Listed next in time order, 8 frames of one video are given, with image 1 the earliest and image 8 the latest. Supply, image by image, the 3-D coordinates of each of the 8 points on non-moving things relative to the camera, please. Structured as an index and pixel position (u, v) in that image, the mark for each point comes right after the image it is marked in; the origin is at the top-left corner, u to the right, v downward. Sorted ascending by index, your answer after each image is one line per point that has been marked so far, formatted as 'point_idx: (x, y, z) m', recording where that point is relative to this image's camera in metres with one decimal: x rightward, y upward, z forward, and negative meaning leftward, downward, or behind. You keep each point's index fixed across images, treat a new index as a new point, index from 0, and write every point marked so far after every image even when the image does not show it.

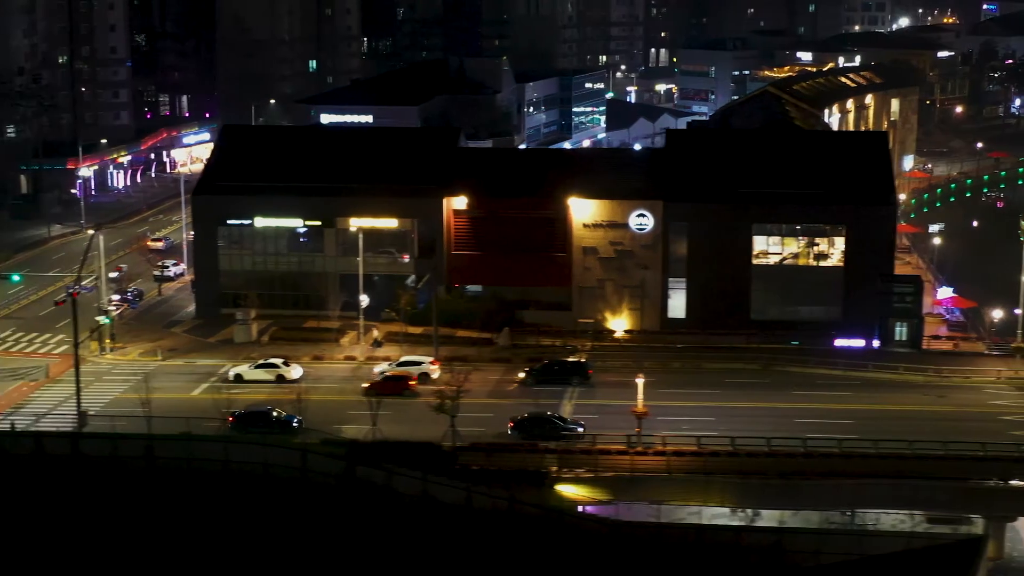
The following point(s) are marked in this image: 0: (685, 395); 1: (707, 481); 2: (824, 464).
0: (+2.0, -1.2, +16.4) m
1: (+1.8, -1.8, +13.6) m
2: (+3.0, -1.7, +13.6) m
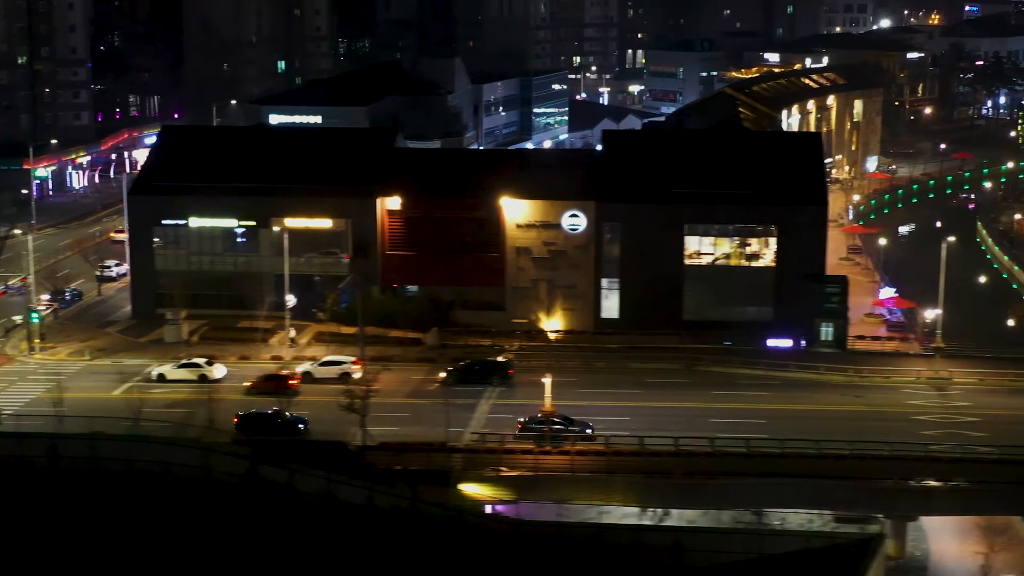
0: (+1.0, -1.2, +16.4) m
1: (+0.9, -1.8, +13.7) m
2: (+2.1, -1.7, +13.6) m
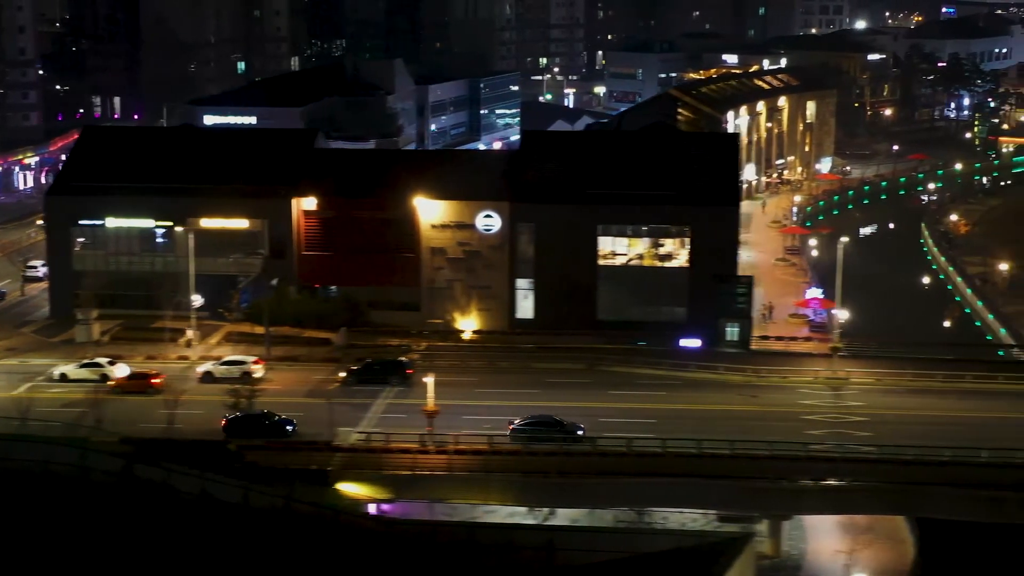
0: (-0.1, -1.2, +16.5) m
1: (-0.2, -1.8, +13.7) m
2: (+1.0, -1.7, +13.7) m
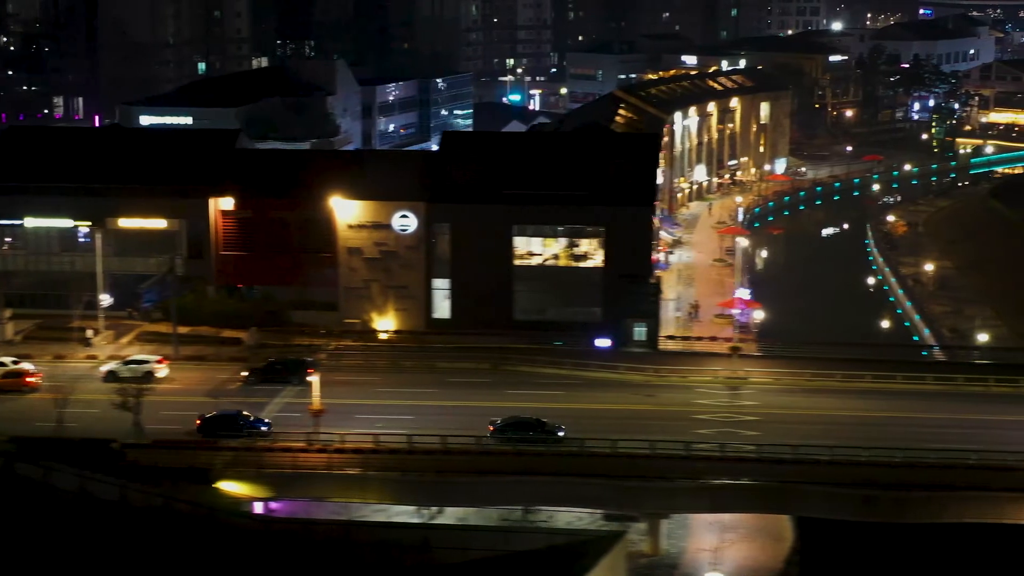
0: (-1.3, -1.2, +16.5) m
1: (-1.4, -1.8, +13.8) m
2: (-0.2, -1.7, +13.8) m
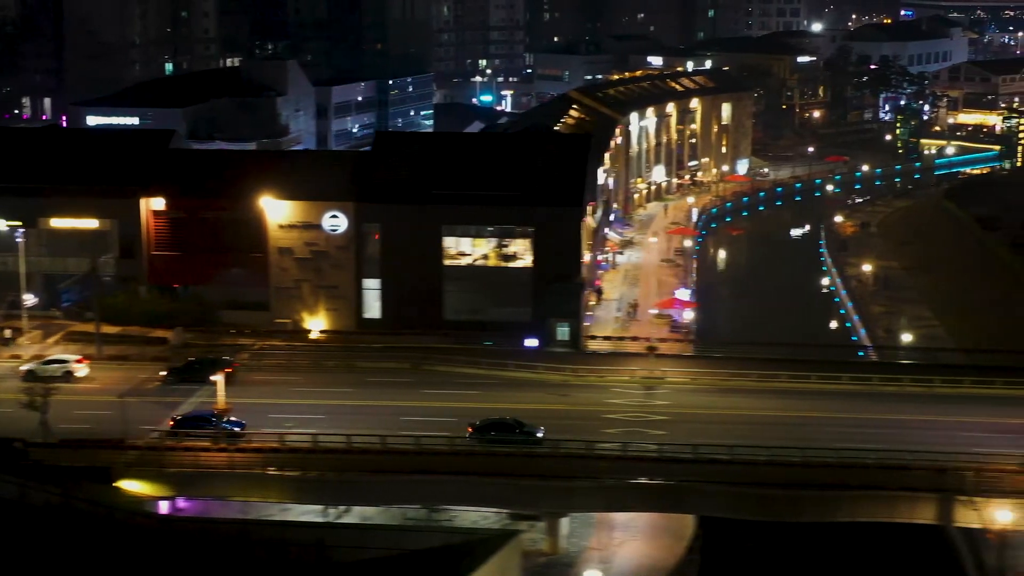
0: (-2.2, -1.2, +16.6) m
1: (-2.4, -1.8, +13.8) m
2: (-1.2, -1.7, +13.8) m
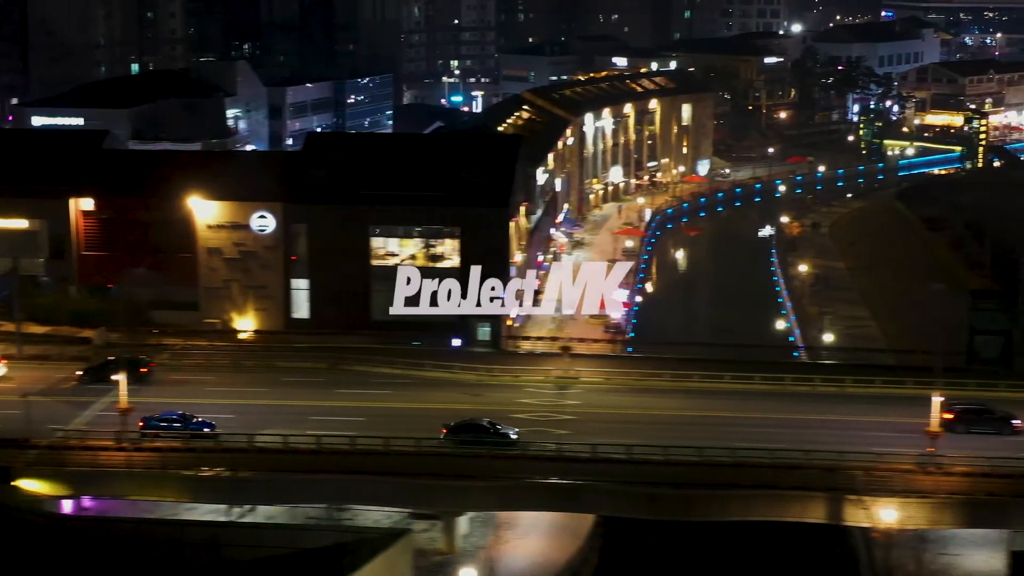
0: (-3.2, -1.2, +16.6) m
1: (-3.3, -1.8, +13.9) m
2: (-2.1, -1.7, +13.9) m
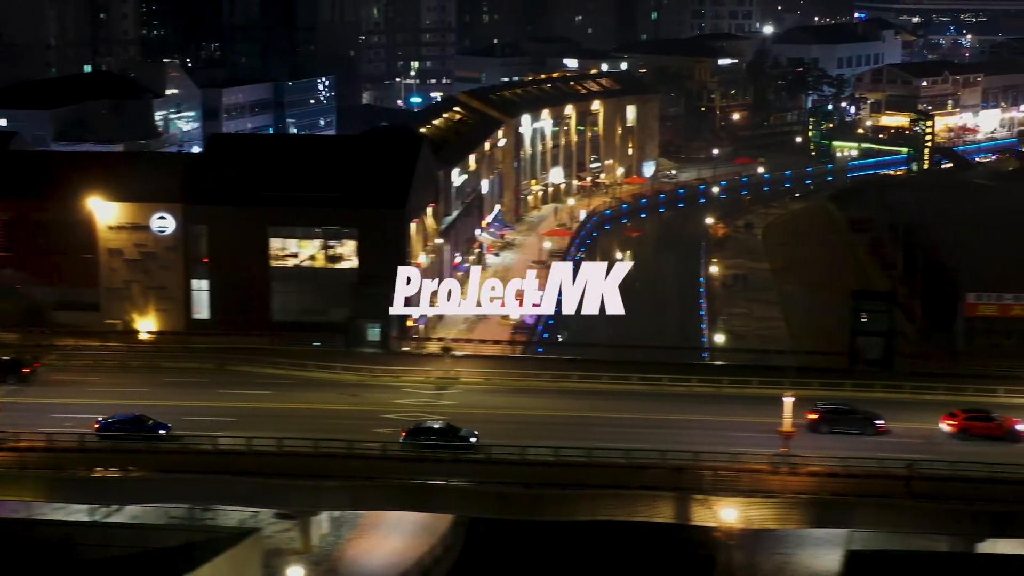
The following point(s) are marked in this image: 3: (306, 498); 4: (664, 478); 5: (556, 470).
0: (-4.7, -1.2, +16.7) m
1: (-4.7, -1.8, +14.0) m
2: (-3.5, -1.7, +14.0) m
3: (-1.9, -2.0, +14.0) m
4: (+1.4, -1.7, +13.2) m
5: (+0.3, -1.7, +13.7) m
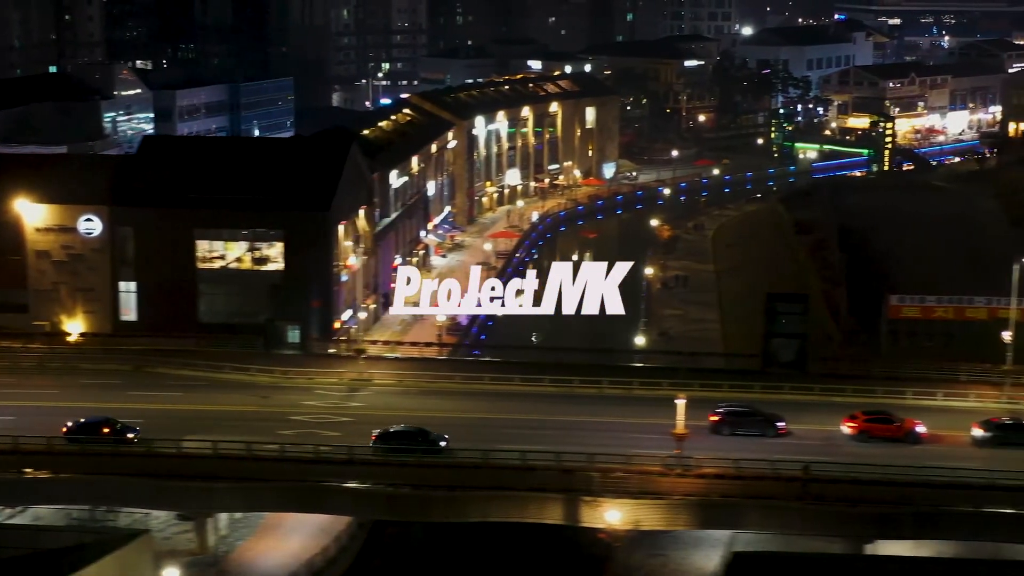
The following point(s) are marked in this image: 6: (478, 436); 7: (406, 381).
0: (-5.7, -1.2, +16.8) m
1: (-5.8, -1.9, +14.1) m
2: (-4.6, -1.7, +14.0) m
3: (-2.9, -2.1, +14.1) m
4: (+0.4, -1.8, +13.3) m
5: (-0.7, -1.7, +13.7) m
6: (-0.4, -1.5, +15.2) m
7: (-1.2, -1.1, +17.2) m
